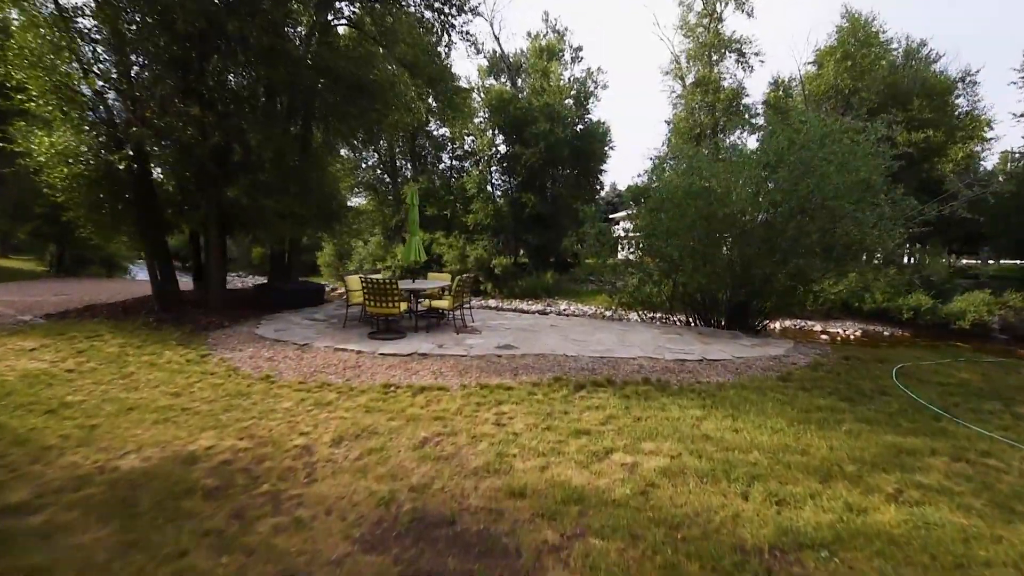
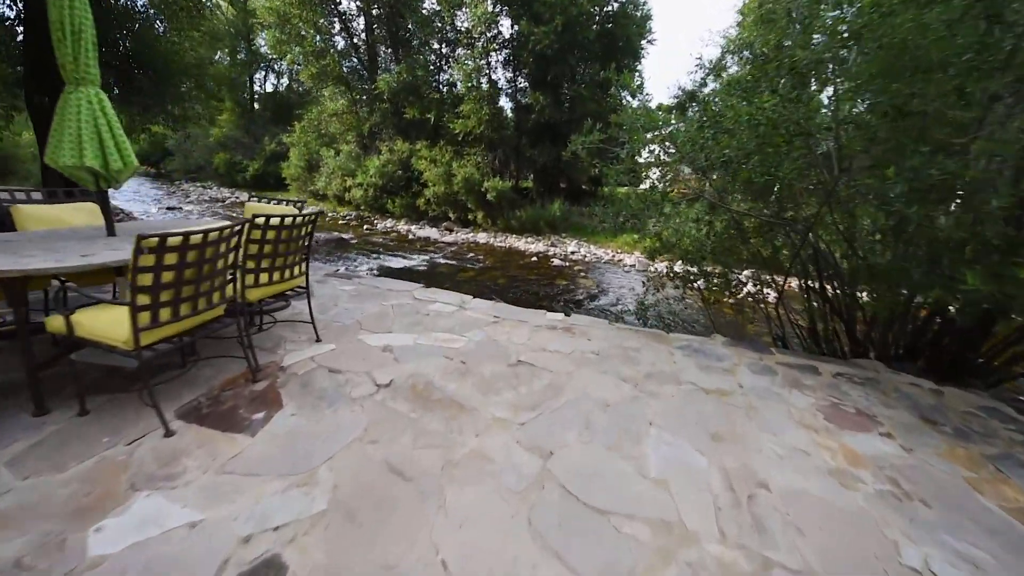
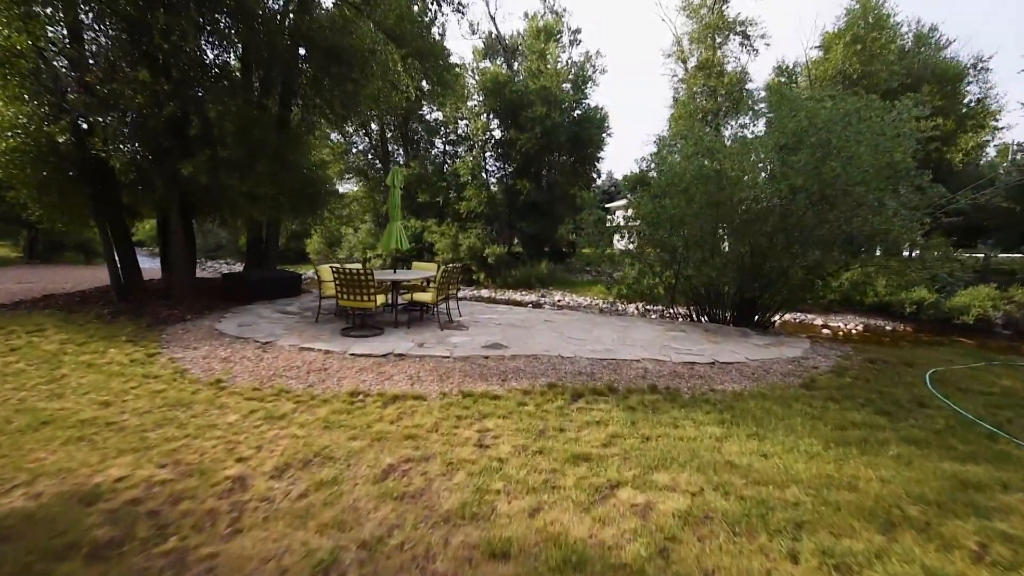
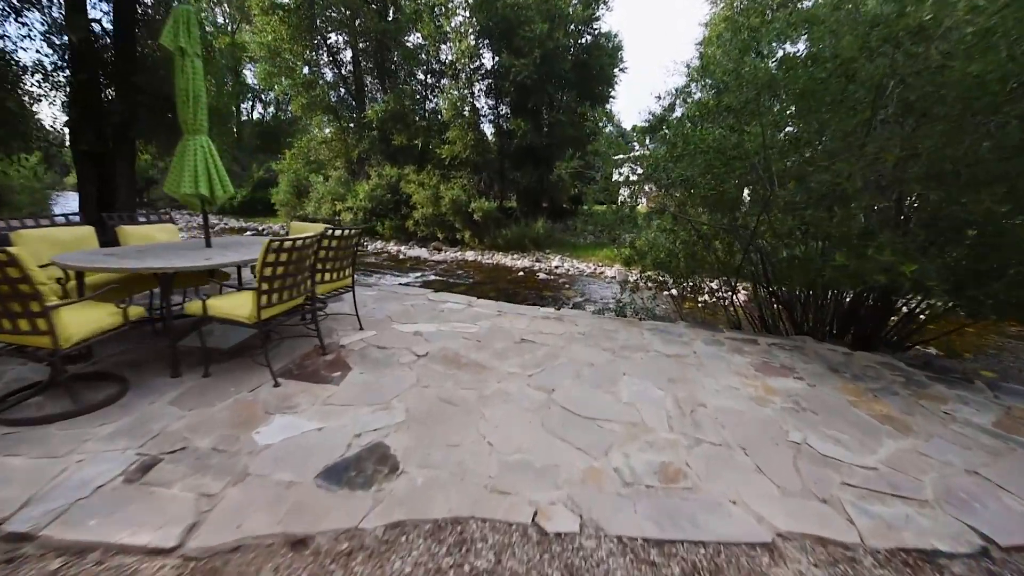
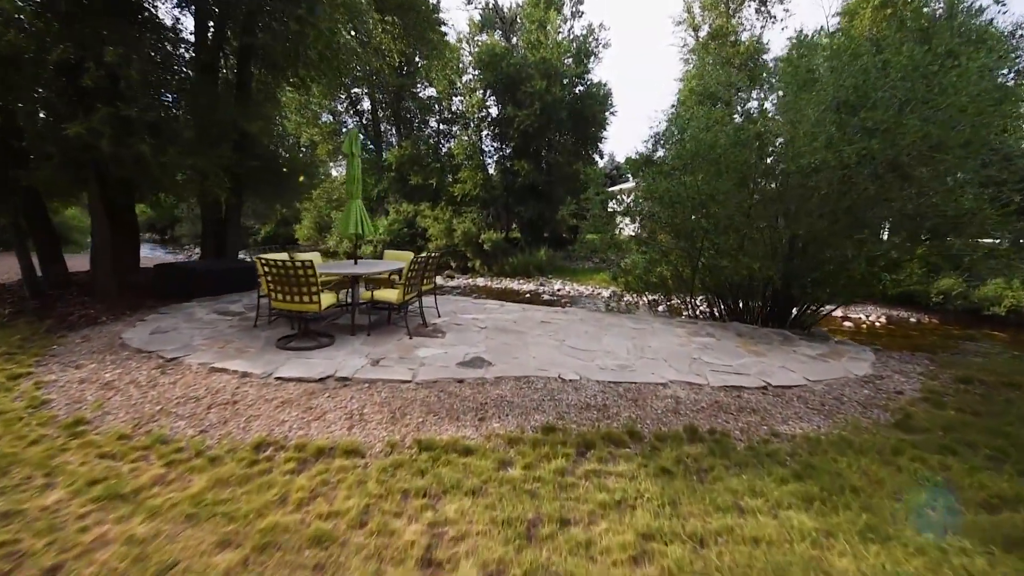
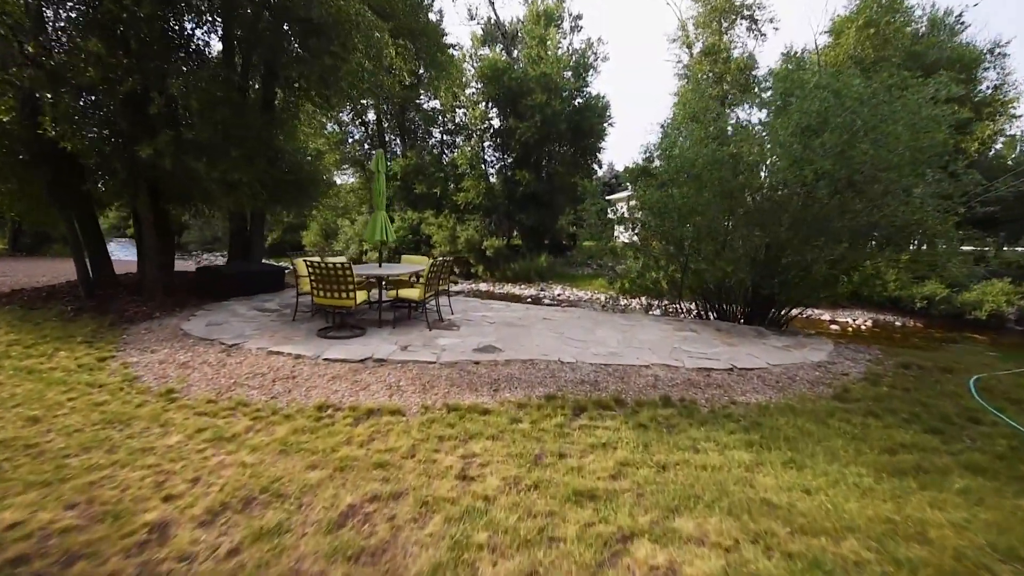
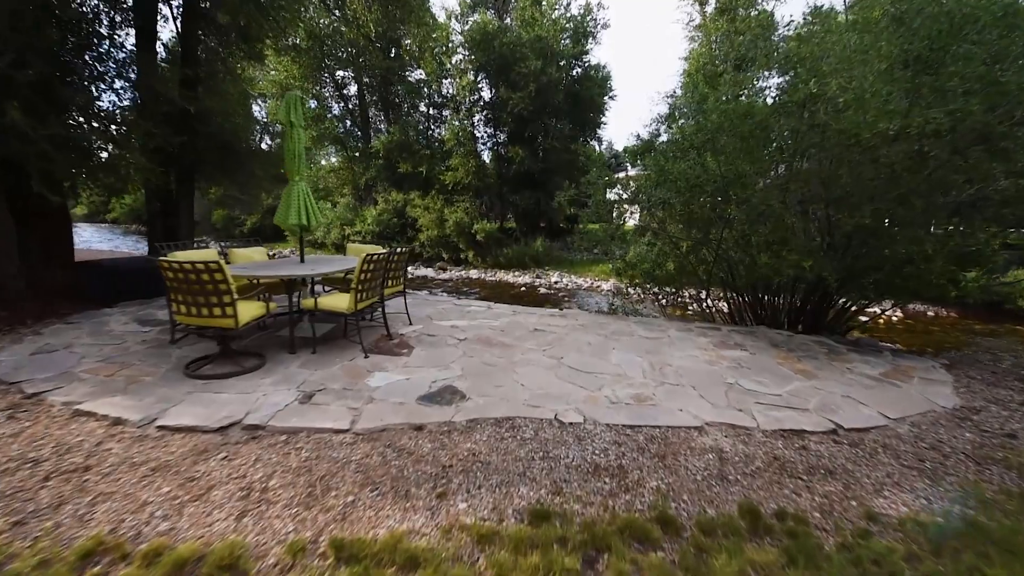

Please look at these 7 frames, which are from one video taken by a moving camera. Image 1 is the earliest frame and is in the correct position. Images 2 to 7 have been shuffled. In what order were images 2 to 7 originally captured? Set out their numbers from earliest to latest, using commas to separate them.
3, 6, 5, 7, 4, 2
